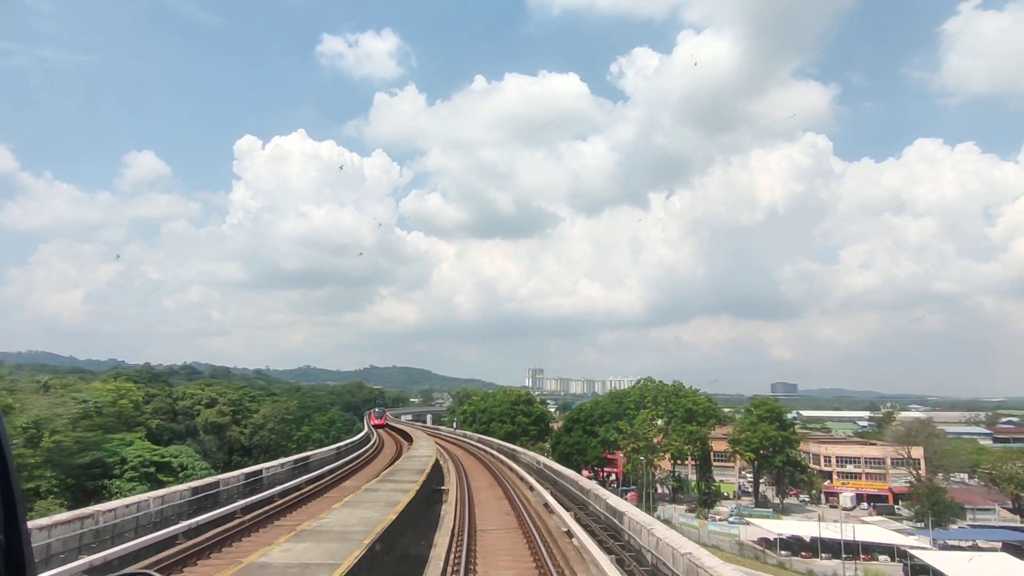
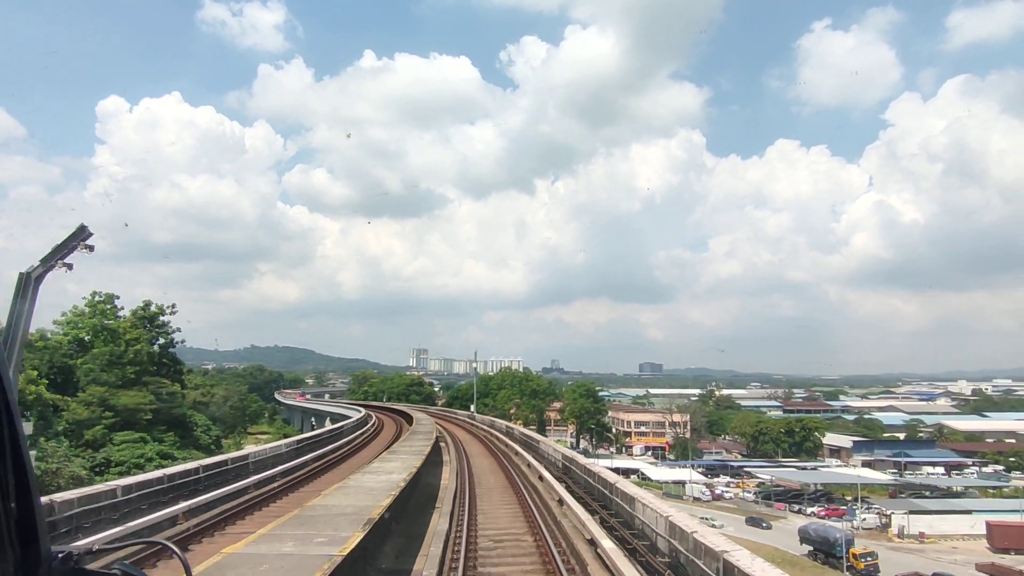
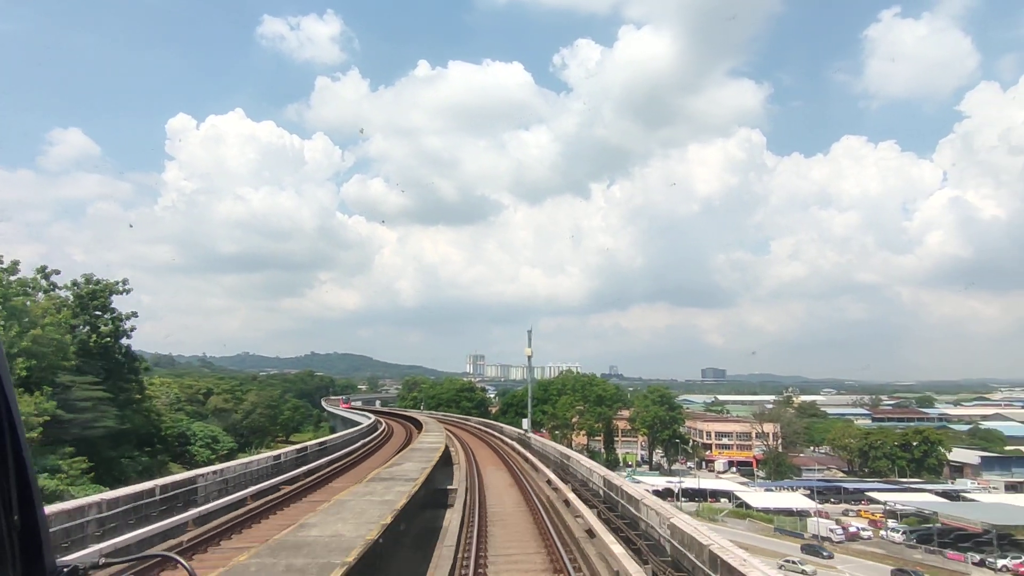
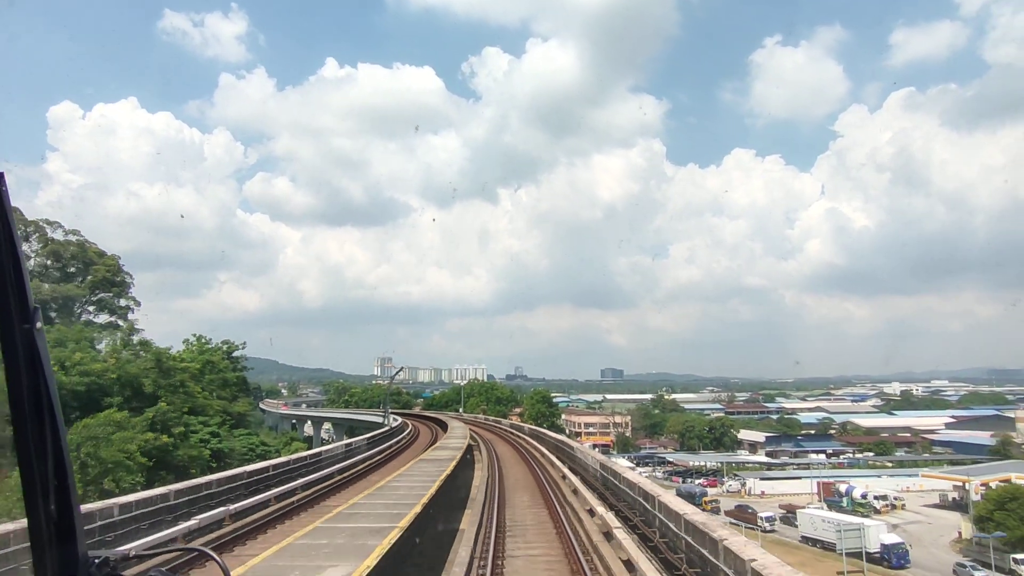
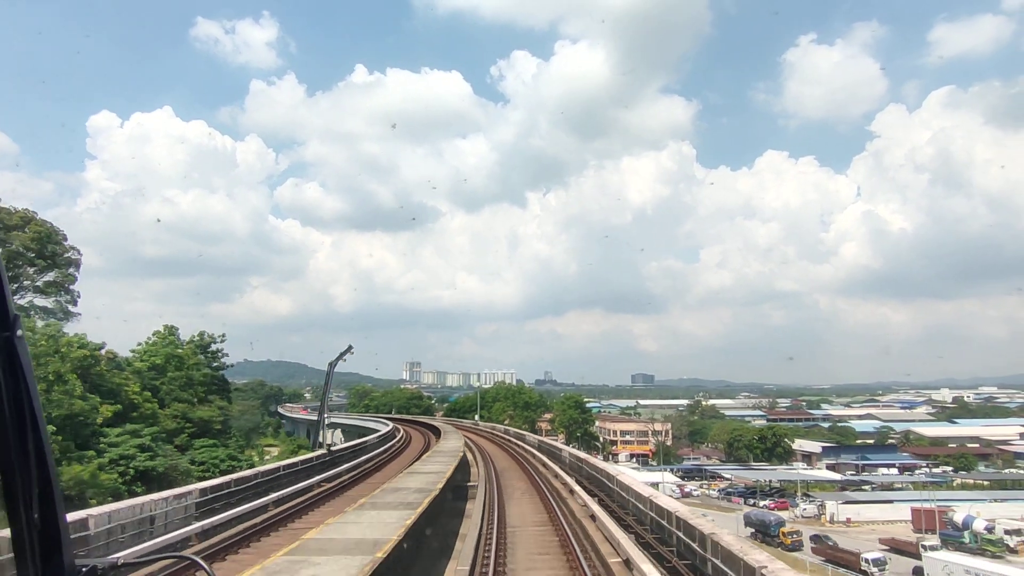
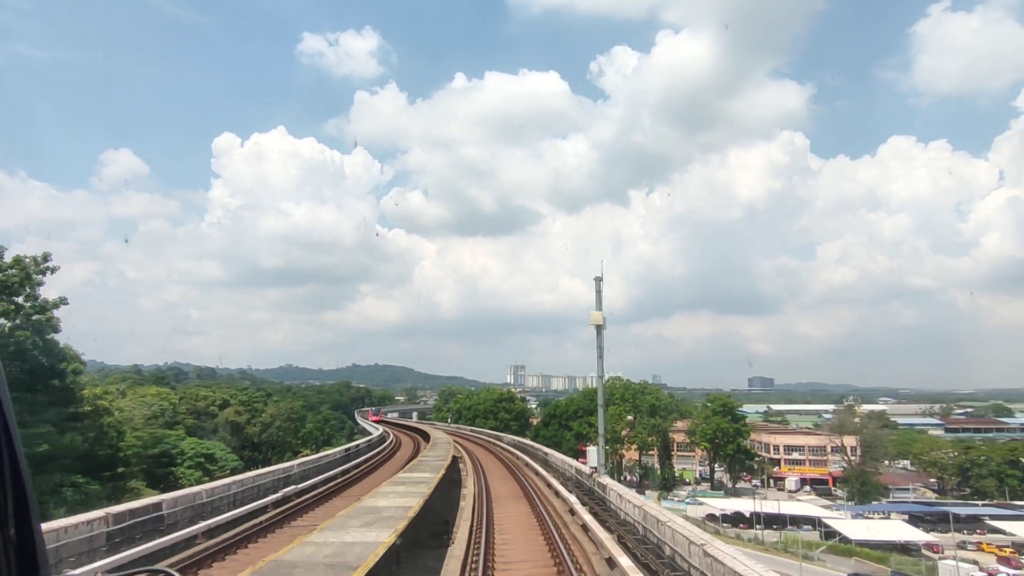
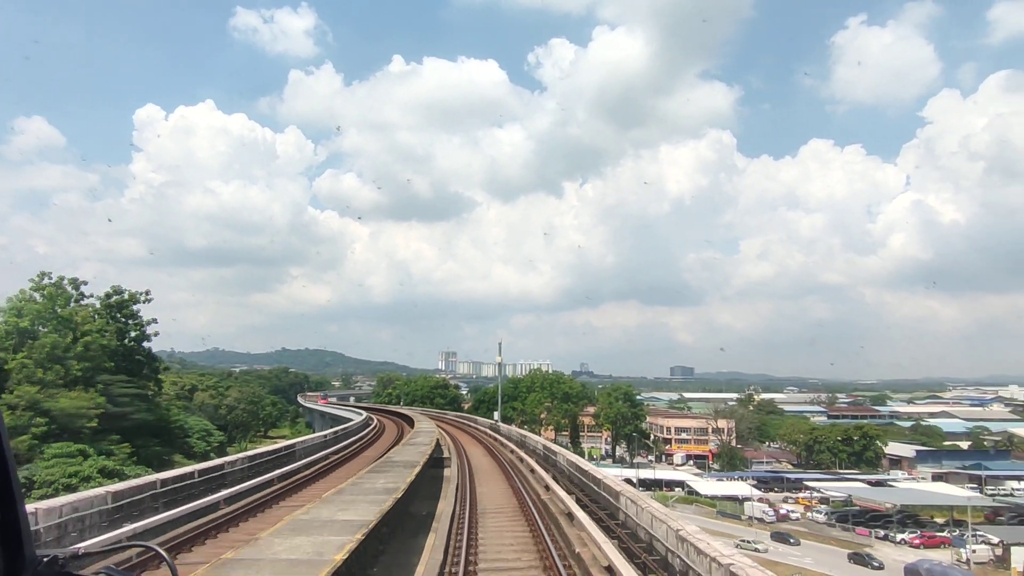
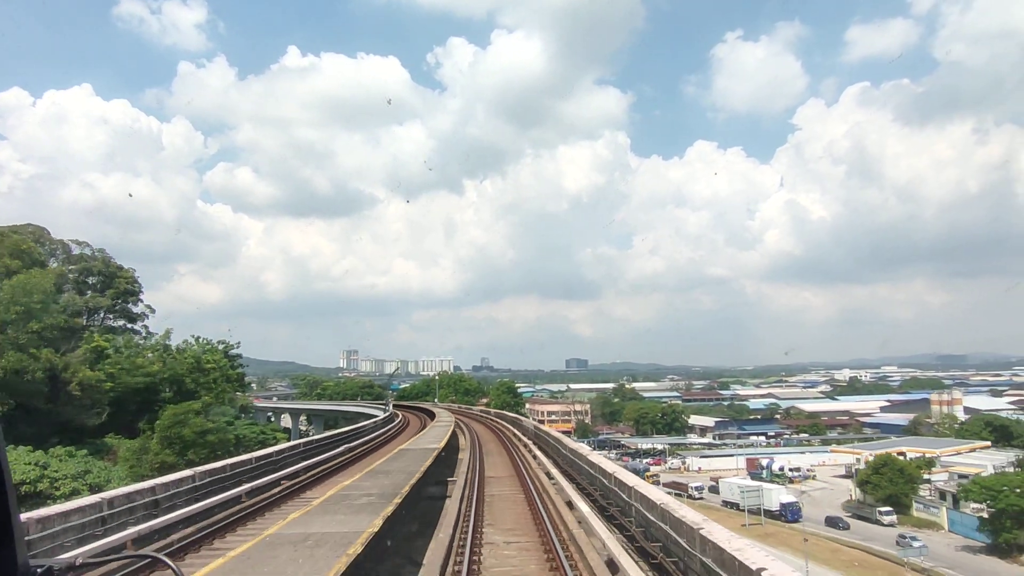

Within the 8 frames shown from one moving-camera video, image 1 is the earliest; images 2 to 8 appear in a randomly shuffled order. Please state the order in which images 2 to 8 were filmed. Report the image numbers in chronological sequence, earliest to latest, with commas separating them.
6, 3, 7, 2, 5, 4, 8
